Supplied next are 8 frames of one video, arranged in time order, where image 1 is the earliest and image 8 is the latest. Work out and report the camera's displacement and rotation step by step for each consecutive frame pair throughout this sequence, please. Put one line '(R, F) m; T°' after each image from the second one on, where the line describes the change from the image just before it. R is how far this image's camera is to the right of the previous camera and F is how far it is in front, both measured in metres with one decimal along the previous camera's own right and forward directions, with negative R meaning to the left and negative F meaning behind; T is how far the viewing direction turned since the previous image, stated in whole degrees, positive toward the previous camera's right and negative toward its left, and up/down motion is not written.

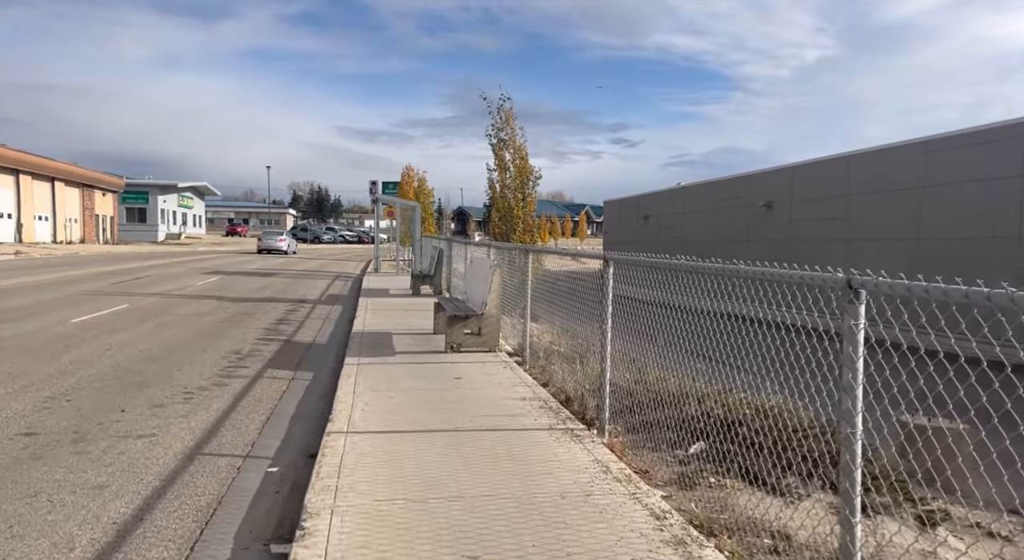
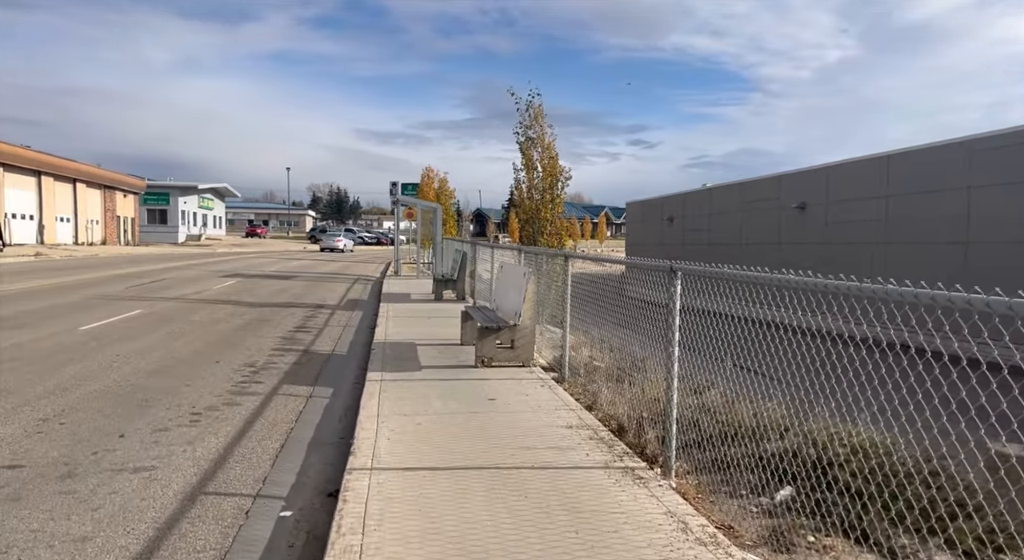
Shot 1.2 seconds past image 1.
(-0.2, +0.7) m; -1°
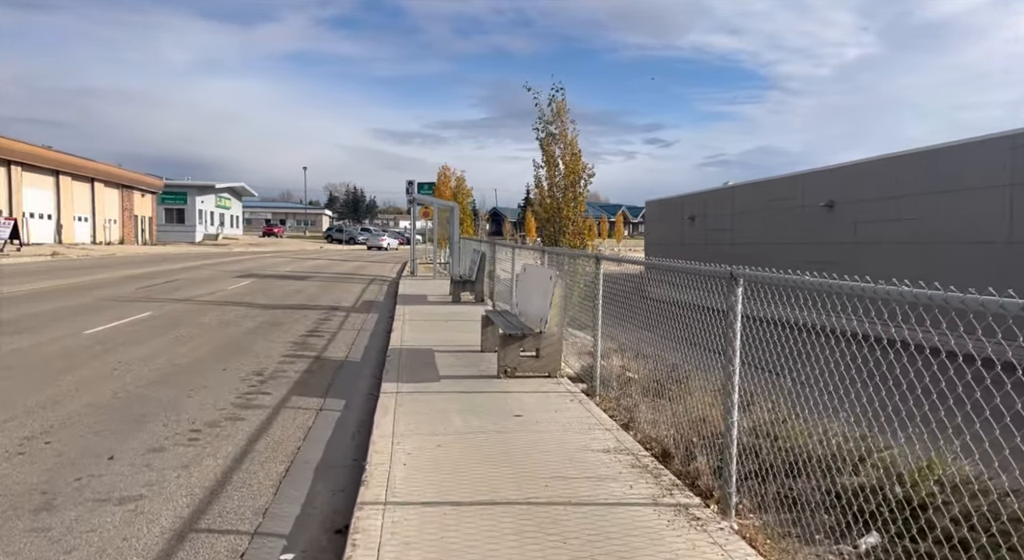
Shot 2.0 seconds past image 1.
(-0.1, +0.6) m; -1°
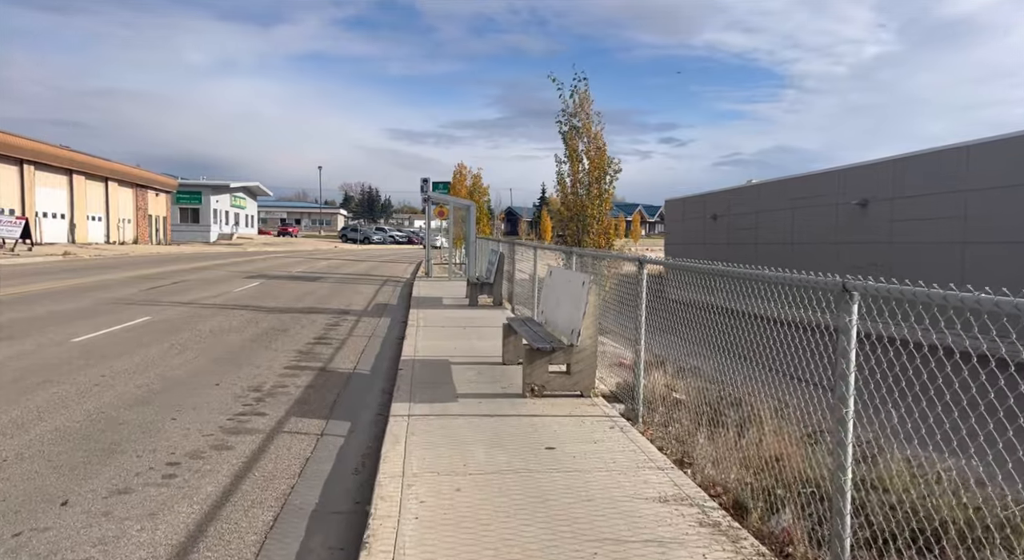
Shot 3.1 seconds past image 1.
(-0.1, +0.9) m; -1°
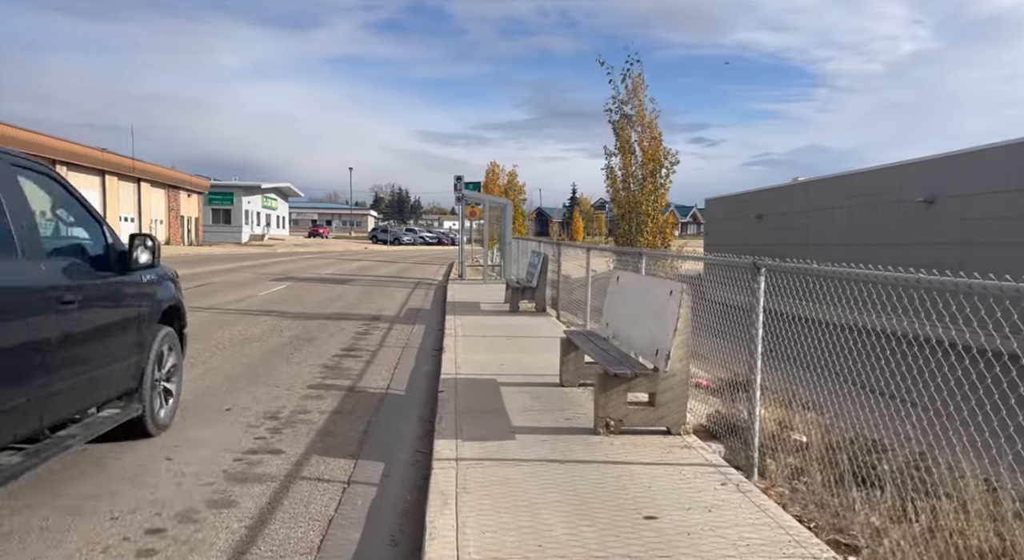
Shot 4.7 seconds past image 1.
(-0.3, +1.3) m; -2°
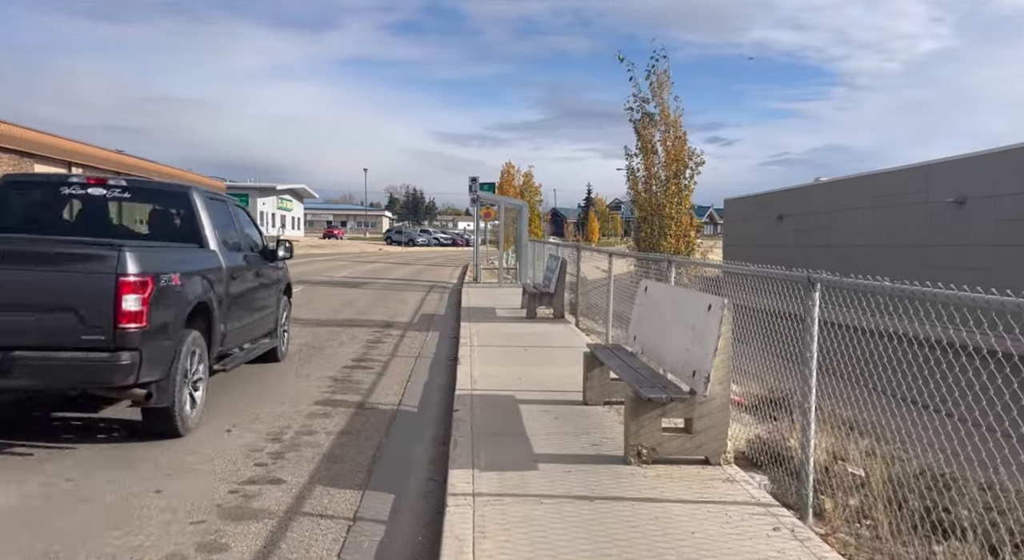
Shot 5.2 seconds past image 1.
(-0.1, +0.5) m; -1°
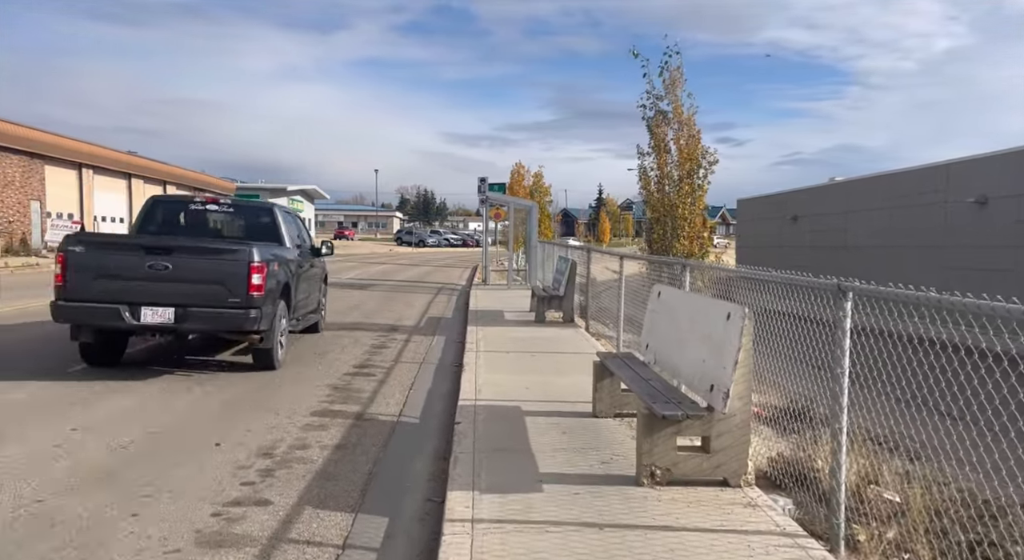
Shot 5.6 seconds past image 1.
(+0.1, +0.3) m; -1°
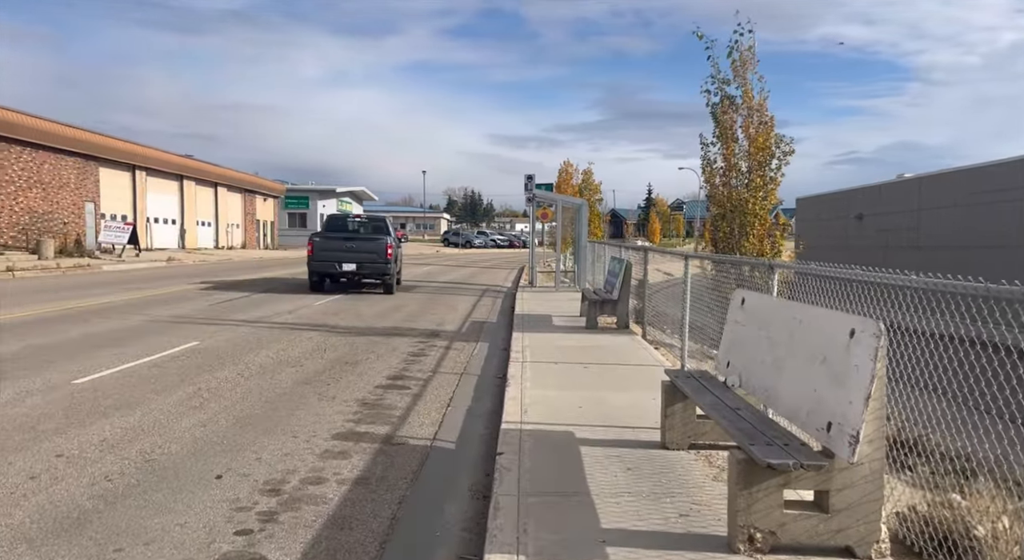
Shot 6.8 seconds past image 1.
(0.0, +1.0) m; -4°
